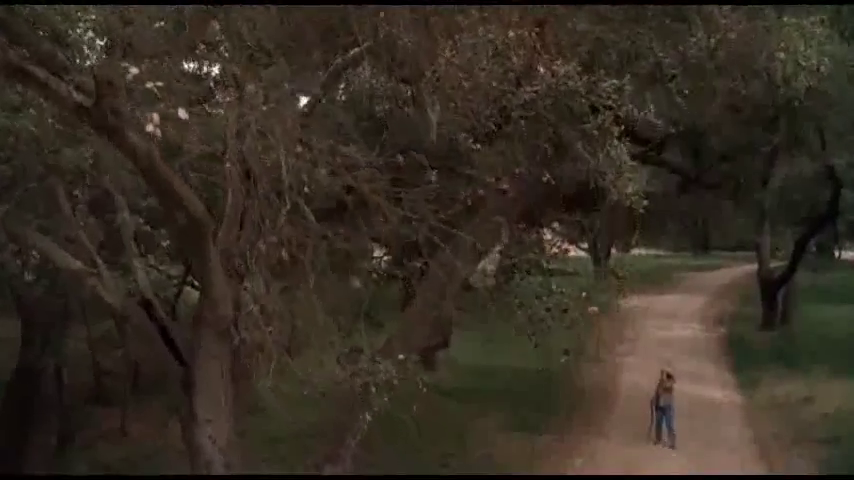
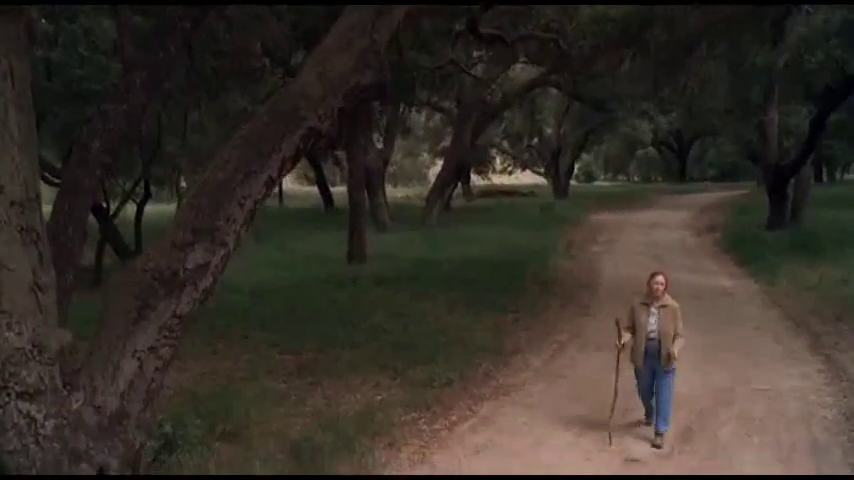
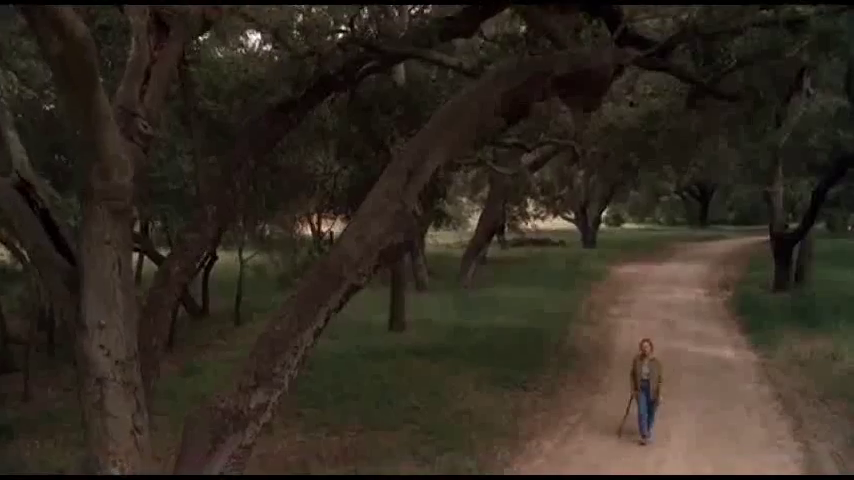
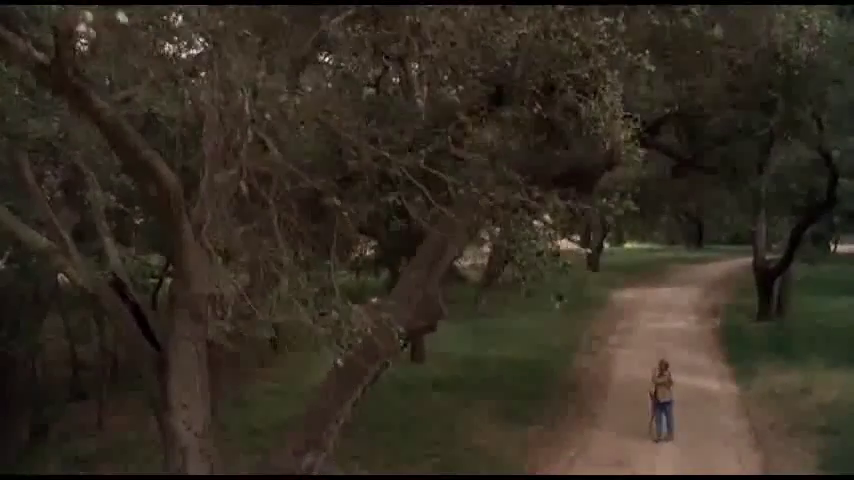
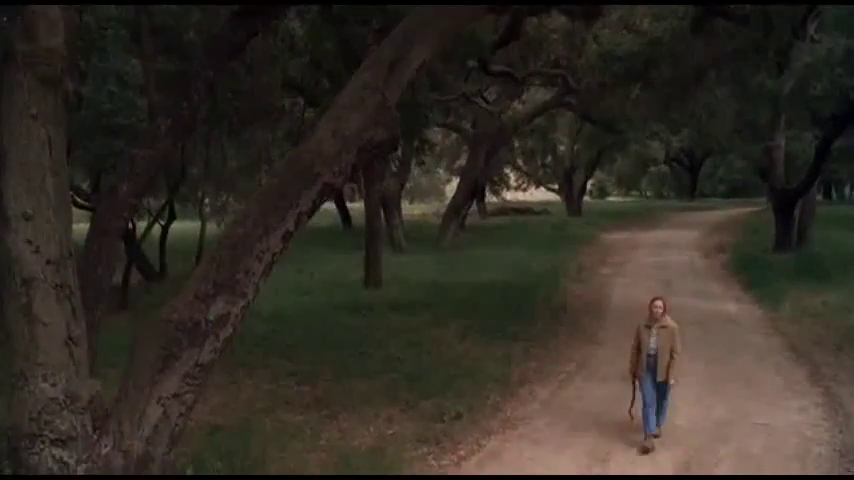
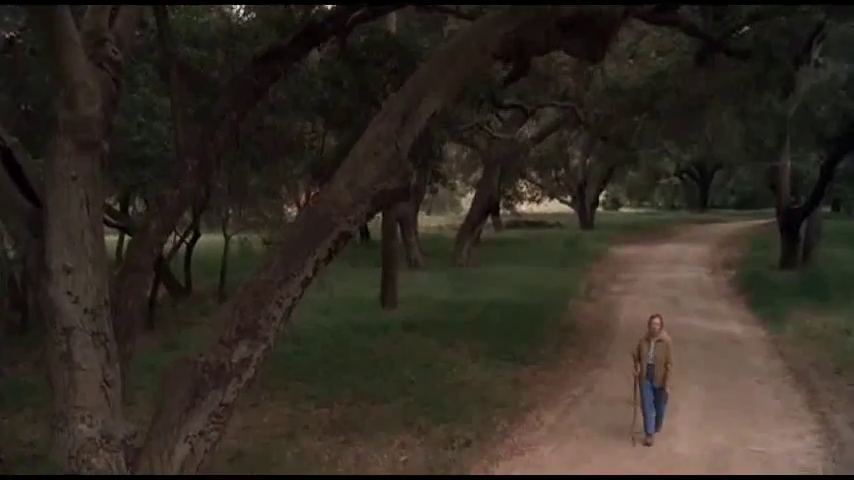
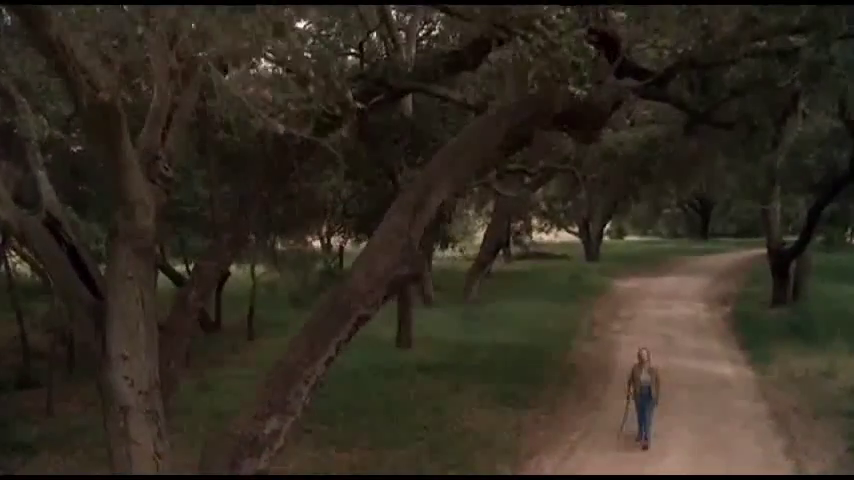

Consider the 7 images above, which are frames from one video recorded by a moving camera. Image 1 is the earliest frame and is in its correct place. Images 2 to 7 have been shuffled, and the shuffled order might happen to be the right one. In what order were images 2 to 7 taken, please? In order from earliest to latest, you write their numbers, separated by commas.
4, 7, 3, 6, 5, 2
